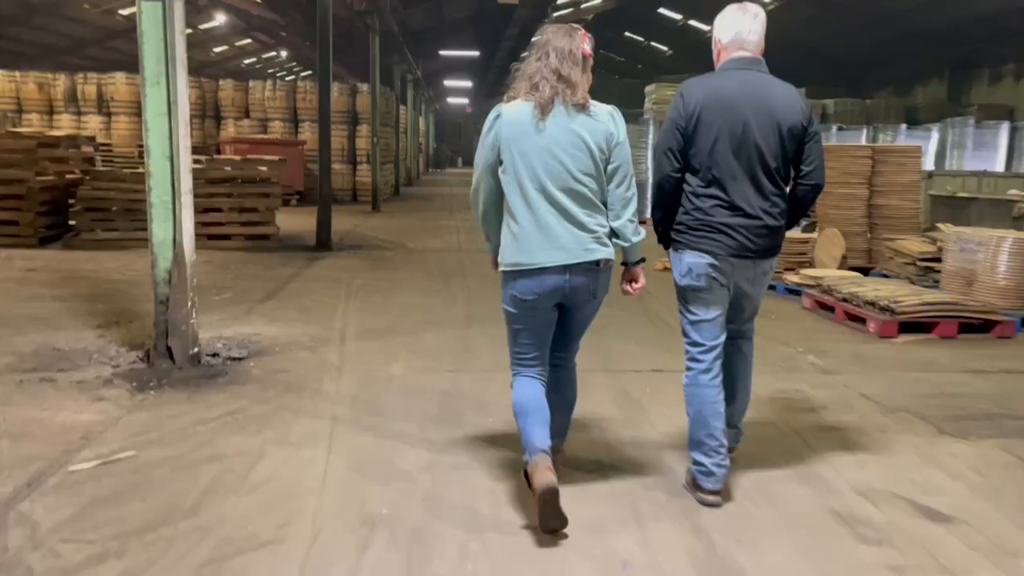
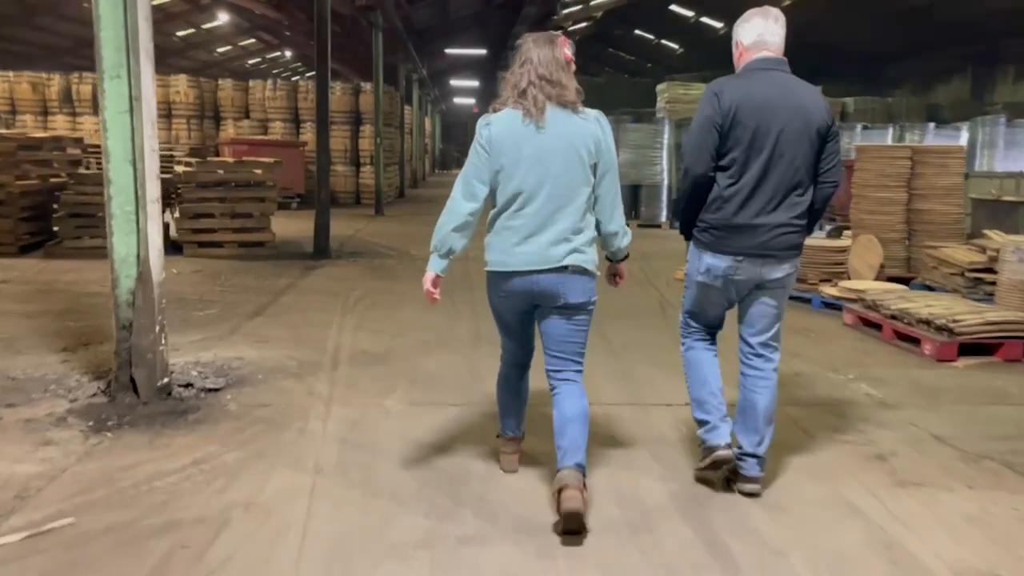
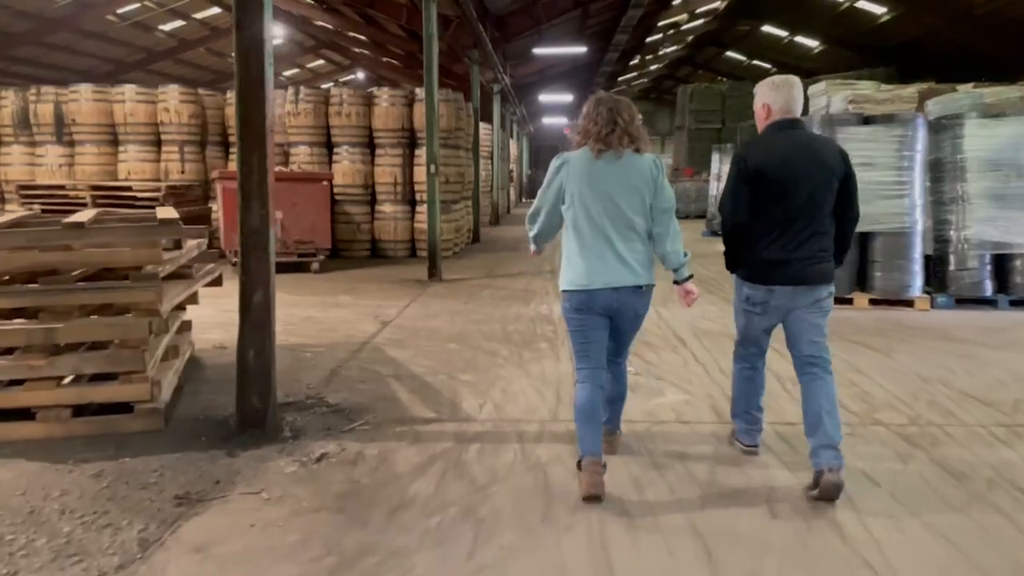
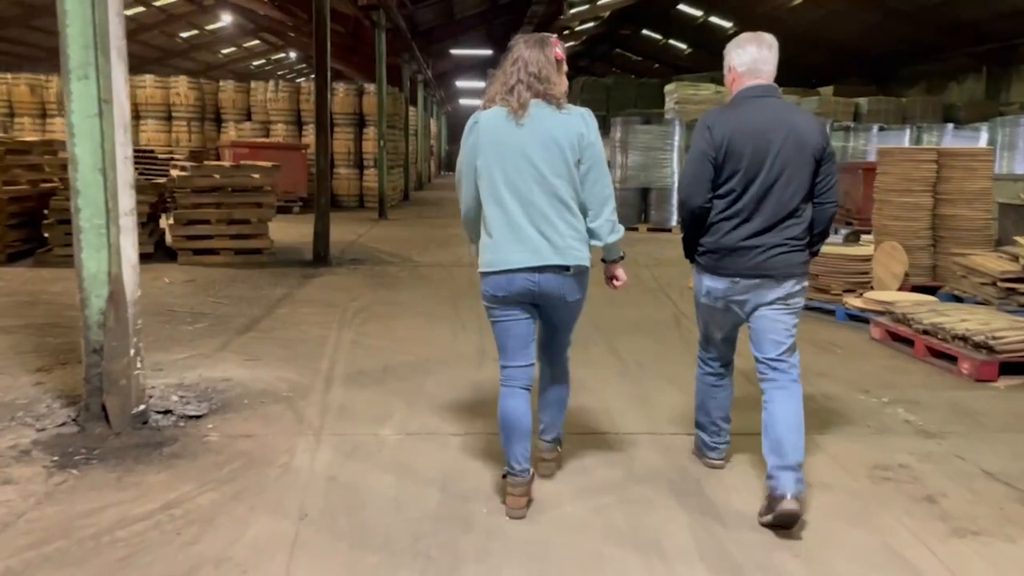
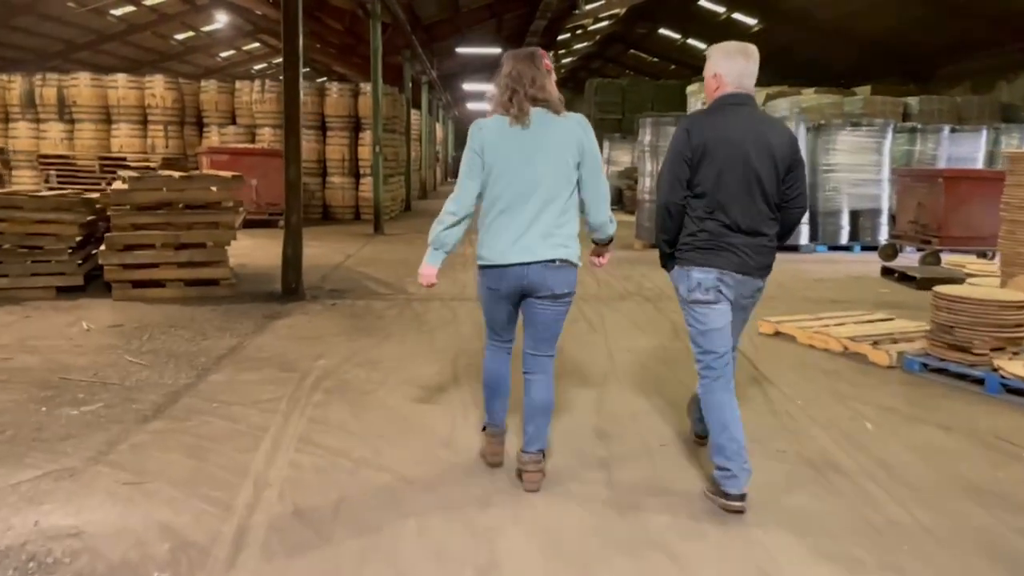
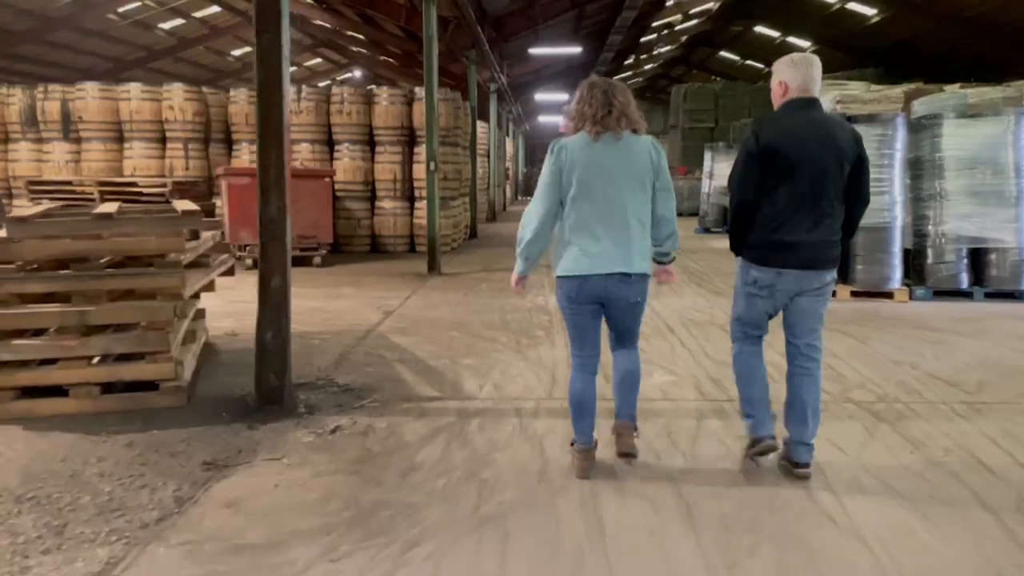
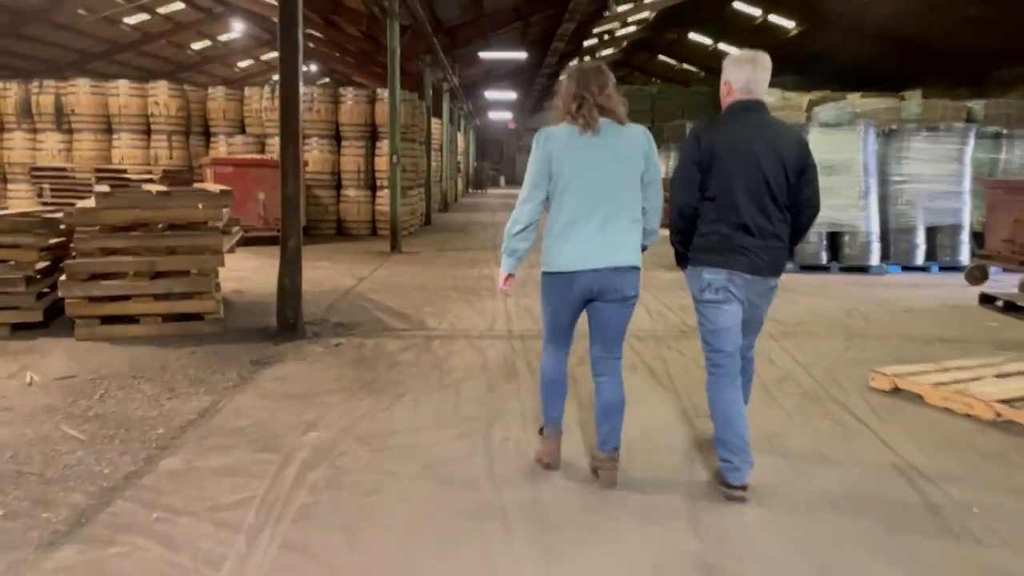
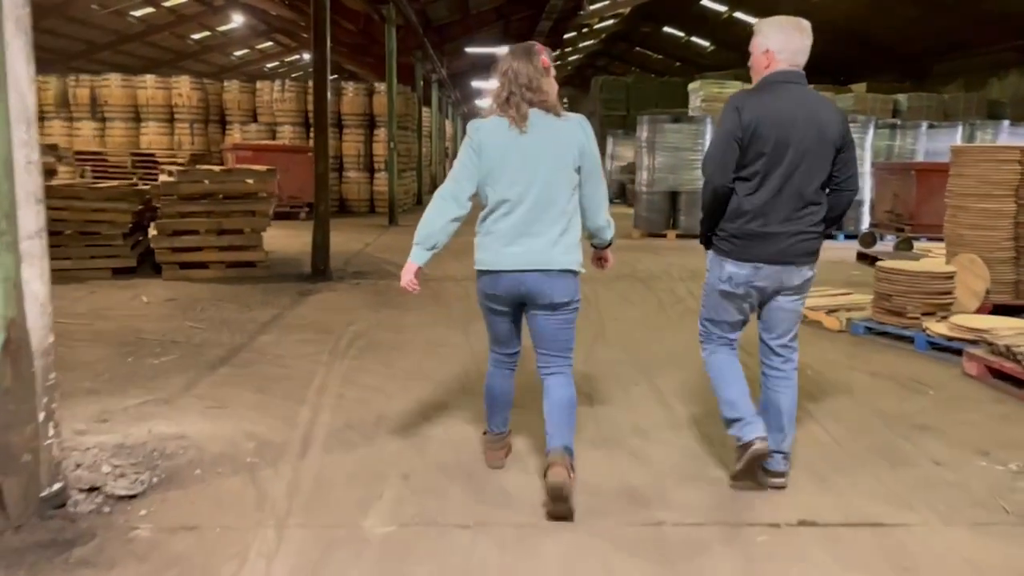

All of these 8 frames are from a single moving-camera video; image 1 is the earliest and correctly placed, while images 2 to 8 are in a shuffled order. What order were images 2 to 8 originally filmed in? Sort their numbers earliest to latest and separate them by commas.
2, 4, 8, 5, 7, 6, 3
